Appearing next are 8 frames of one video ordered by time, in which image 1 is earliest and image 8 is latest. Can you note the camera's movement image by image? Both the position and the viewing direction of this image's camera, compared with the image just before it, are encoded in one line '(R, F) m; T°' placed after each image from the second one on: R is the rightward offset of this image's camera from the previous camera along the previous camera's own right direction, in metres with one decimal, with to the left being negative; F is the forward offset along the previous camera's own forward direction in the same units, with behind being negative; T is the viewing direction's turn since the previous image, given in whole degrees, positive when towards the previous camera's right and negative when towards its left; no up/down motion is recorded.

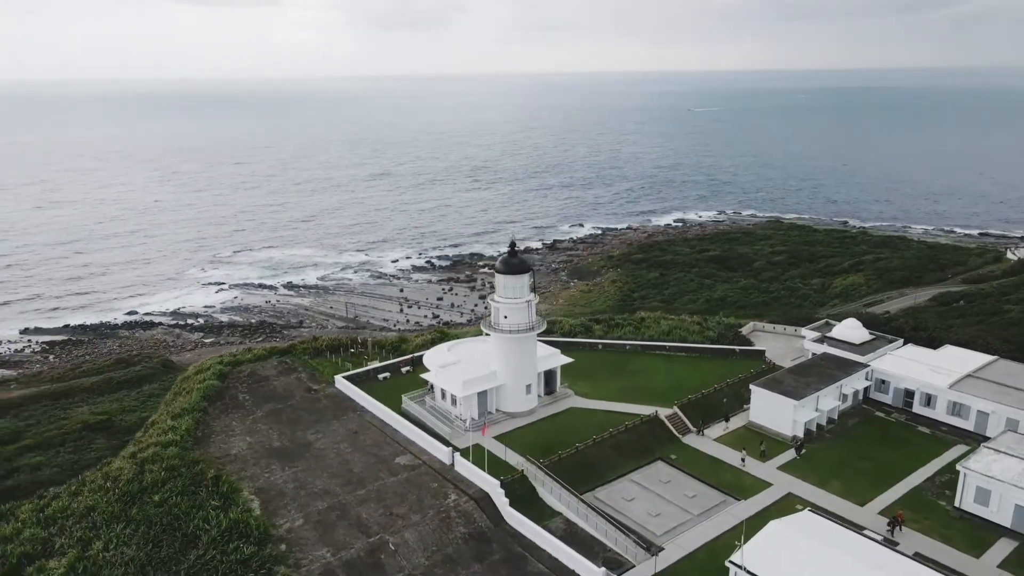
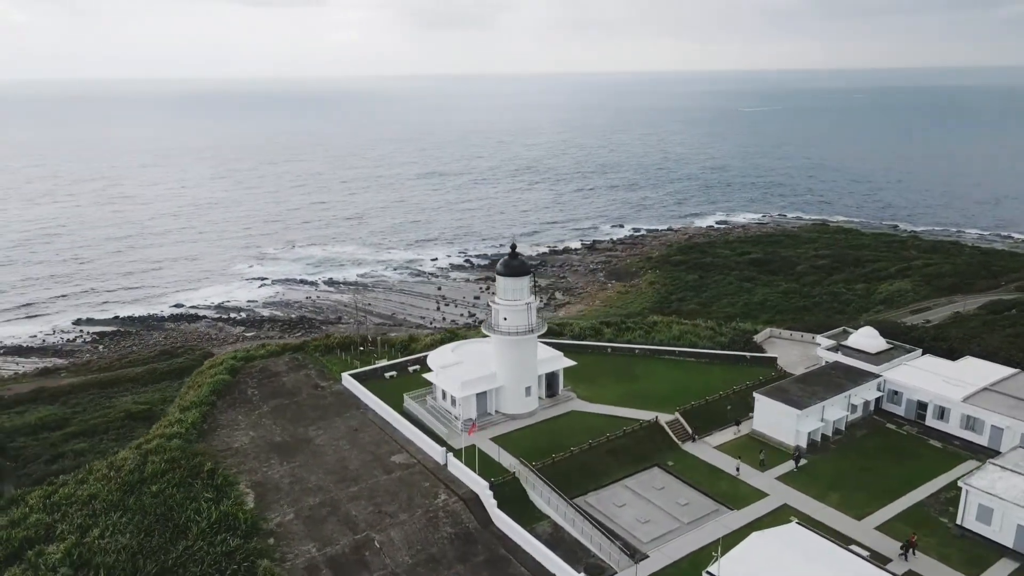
(+1.1, 0.0) m; -3°
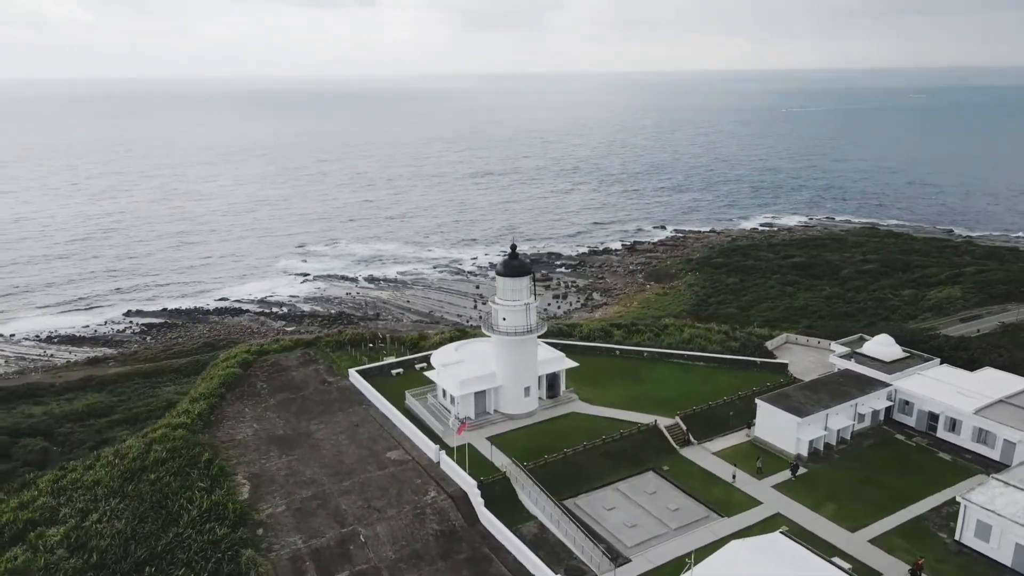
(+1.2, 0.0) m; -3°
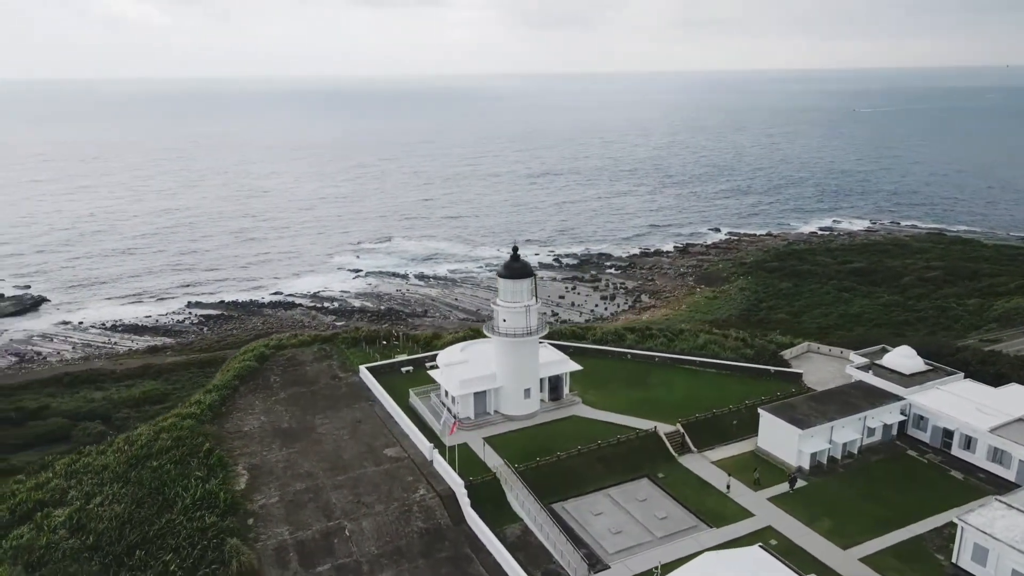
(+1.4, 0.0) m; -4°
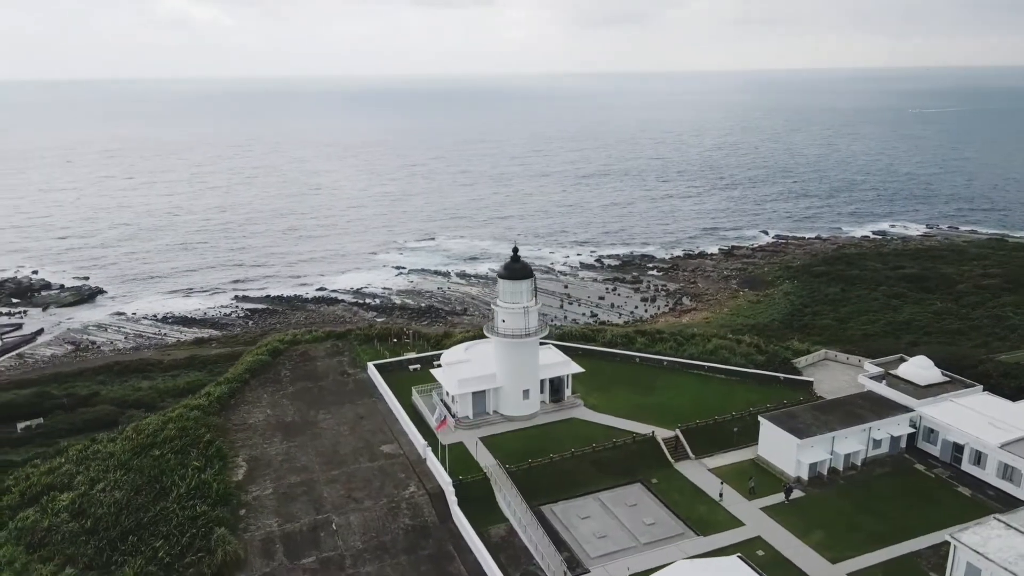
(+1.2, 0.0) m; -4°
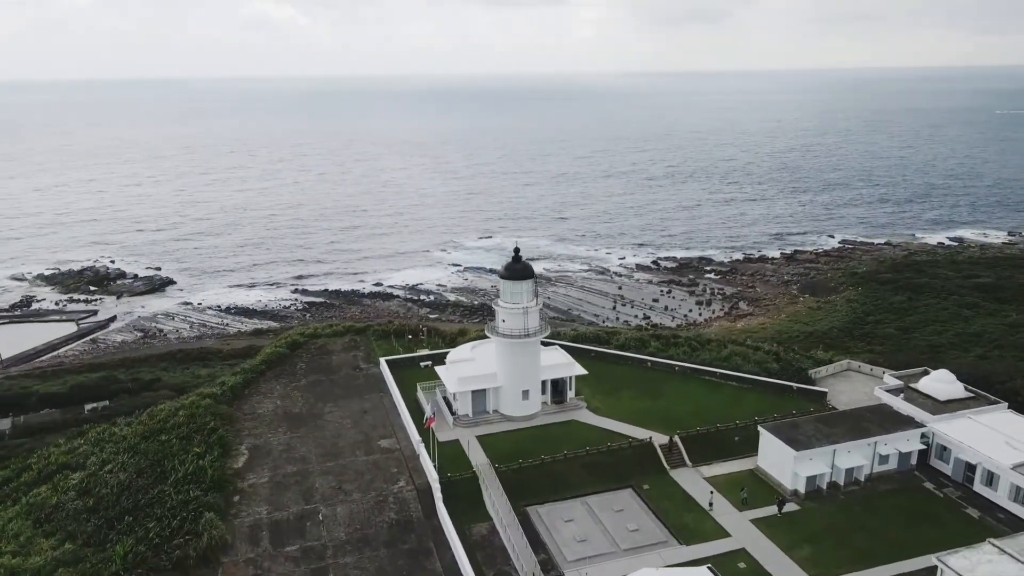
(+1.6, 0.0) m; -5°
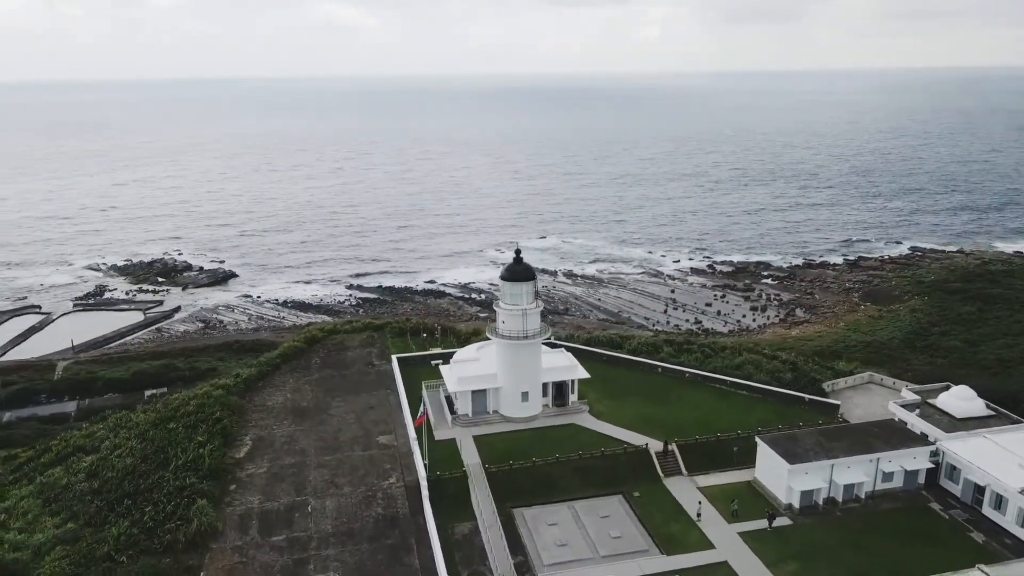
(+1.5, 0.0) m; -5°
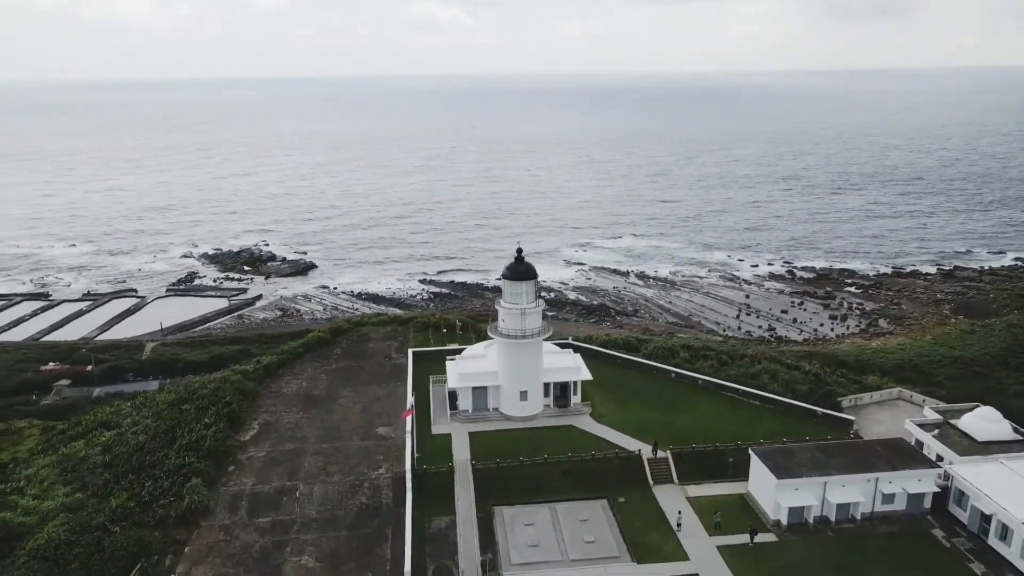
(+2.1, +0.1) m; -6°
